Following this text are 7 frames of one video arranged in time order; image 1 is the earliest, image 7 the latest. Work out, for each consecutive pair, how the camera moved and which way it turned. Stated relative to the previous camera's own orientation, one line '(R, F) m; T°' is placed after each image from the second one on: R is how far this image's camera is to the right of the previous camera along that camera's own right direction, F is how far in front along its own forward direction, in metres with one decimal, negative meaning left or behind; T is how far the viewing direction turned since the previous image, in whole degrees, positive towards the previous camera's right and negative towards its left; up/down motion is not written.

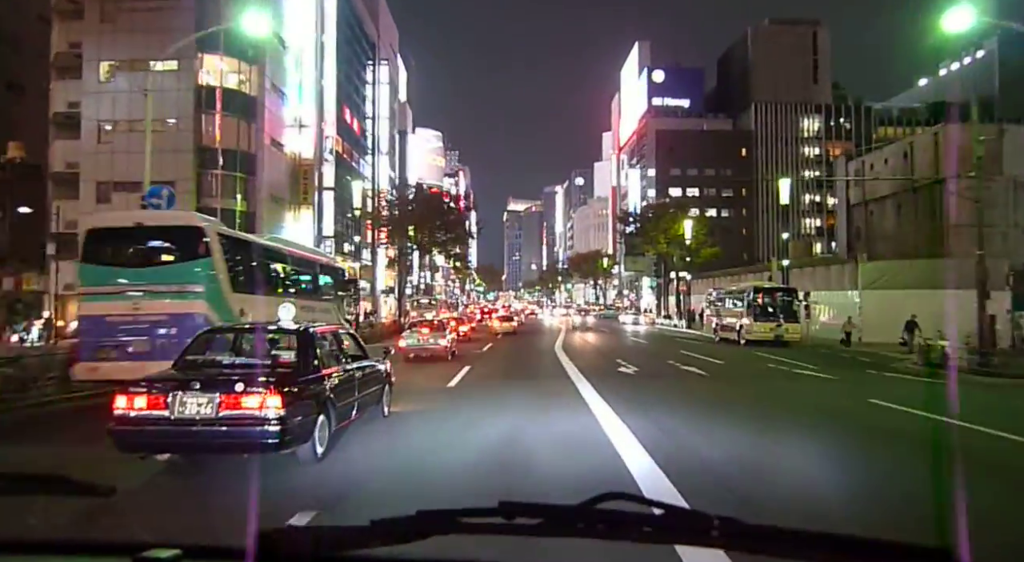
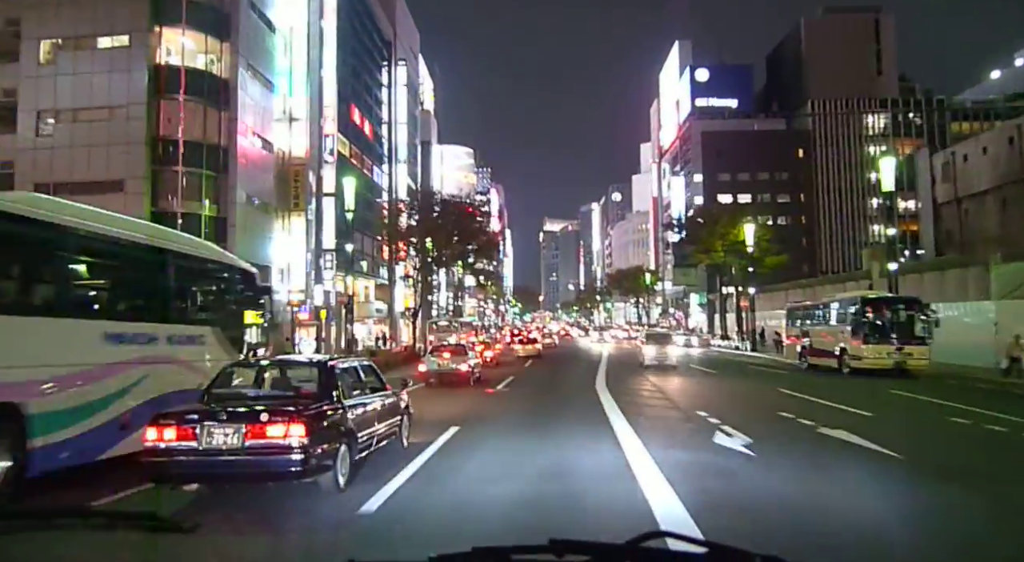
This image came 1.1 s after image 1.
(+0.4, +7.2) m; -3°
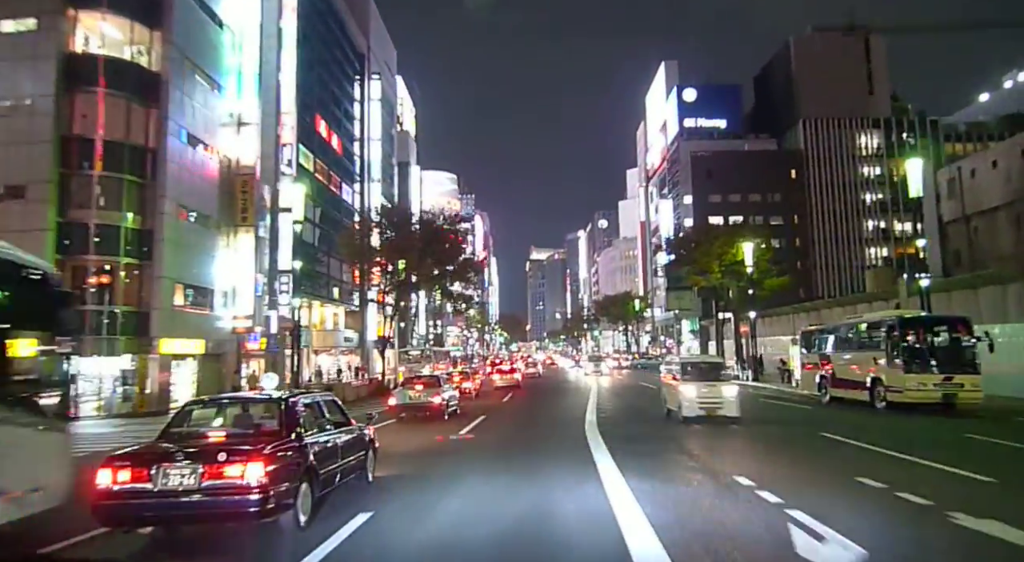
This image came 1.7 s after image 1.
(+0.5, +4.0) m; +1°
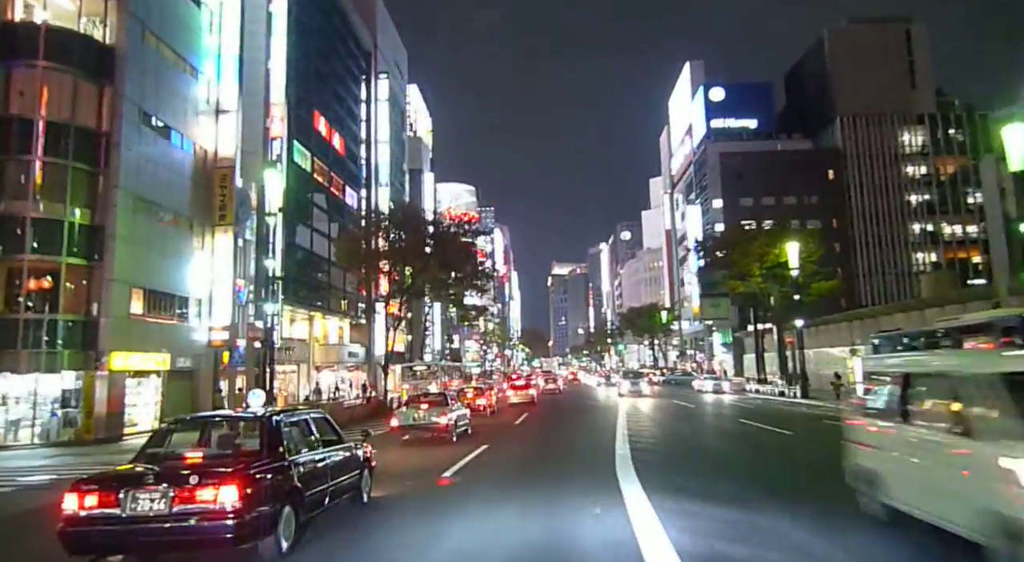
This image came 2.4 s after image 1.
(+0.4, +4.2) m; -2°
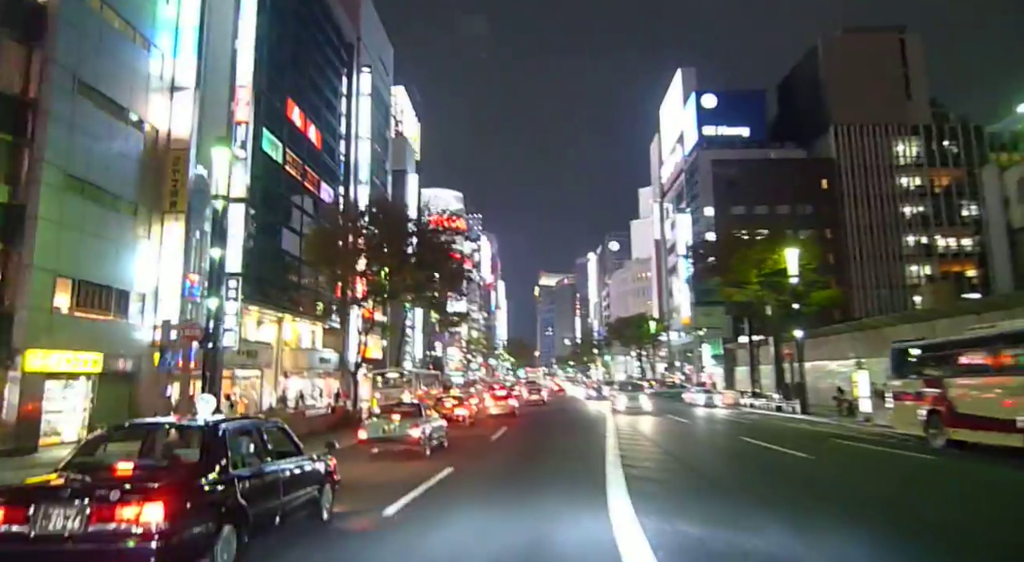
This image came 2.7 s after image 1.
(+0.3, +2.5) m; +1°
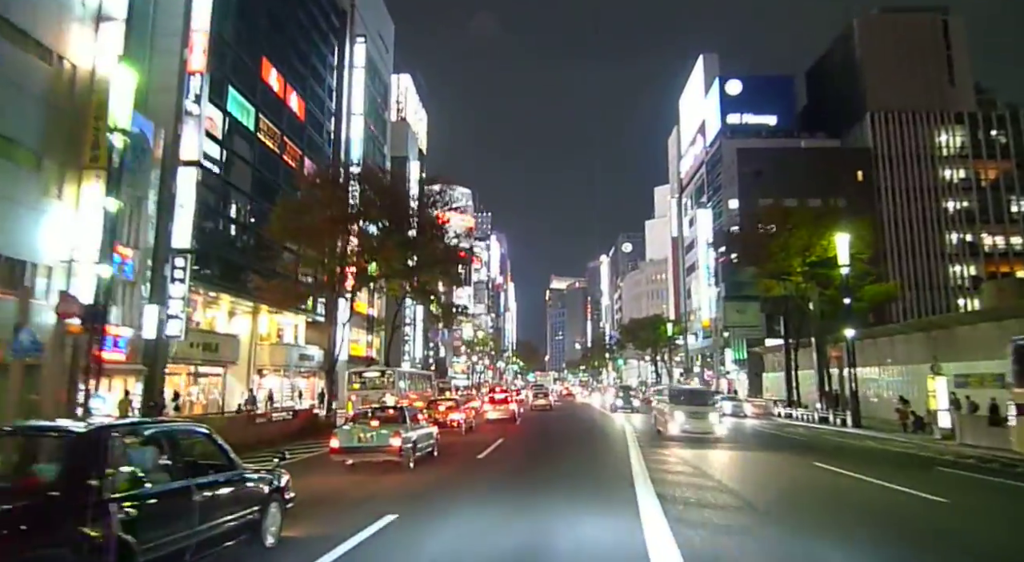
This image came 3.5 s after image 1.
(+0.4, +5.0) m; -1°
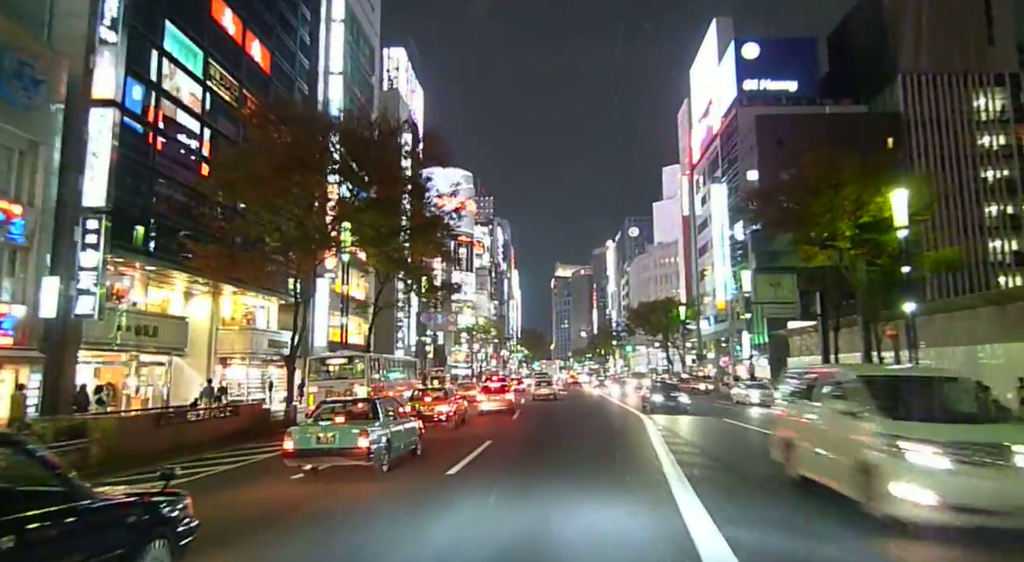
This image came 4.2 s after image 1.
(+0.4, +4.9) m; 0°
